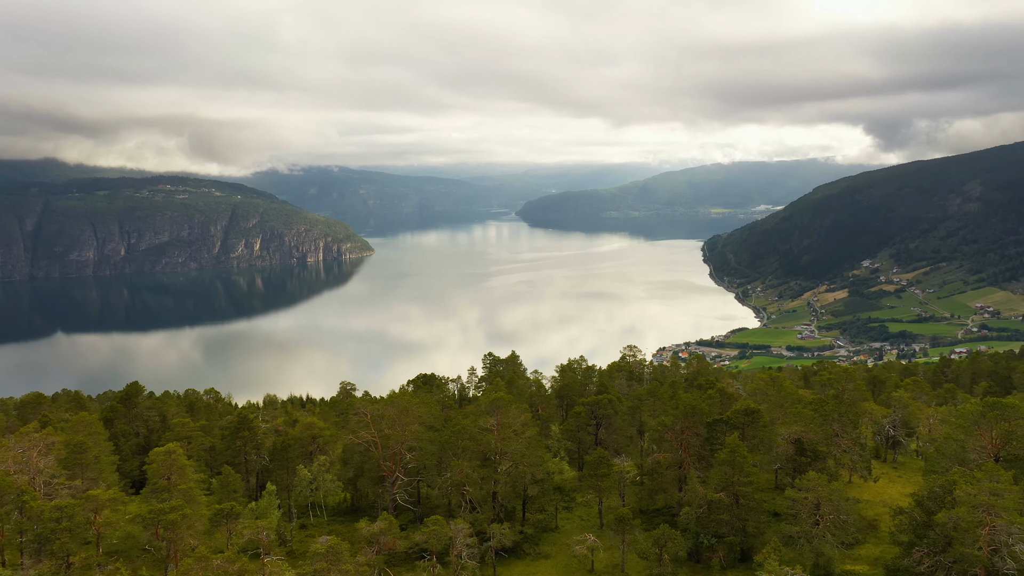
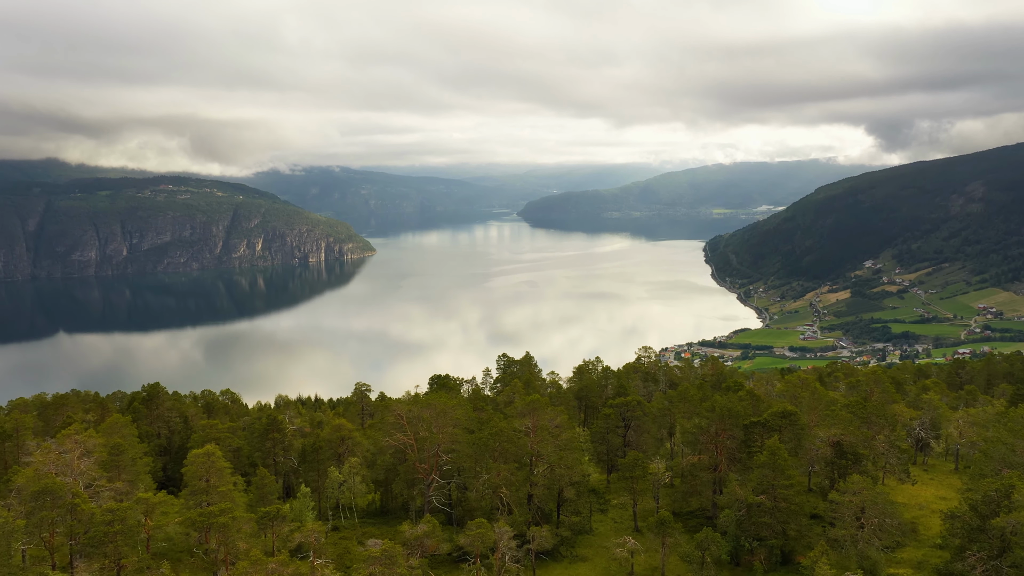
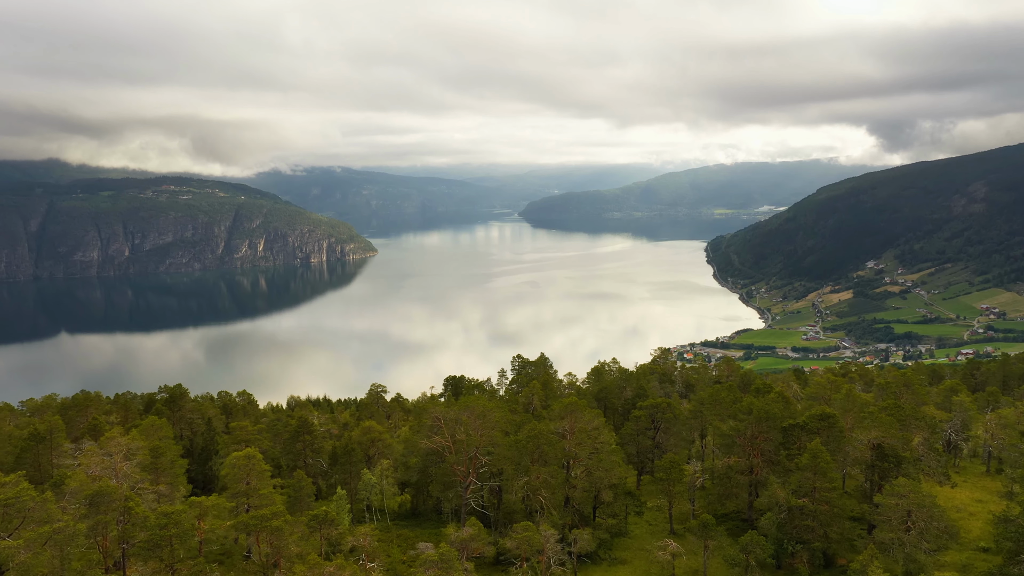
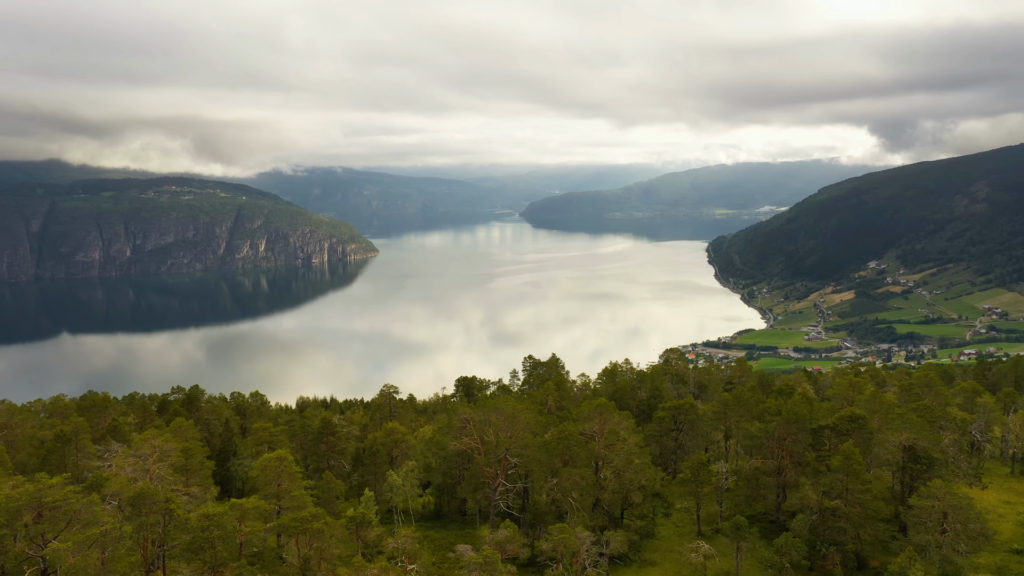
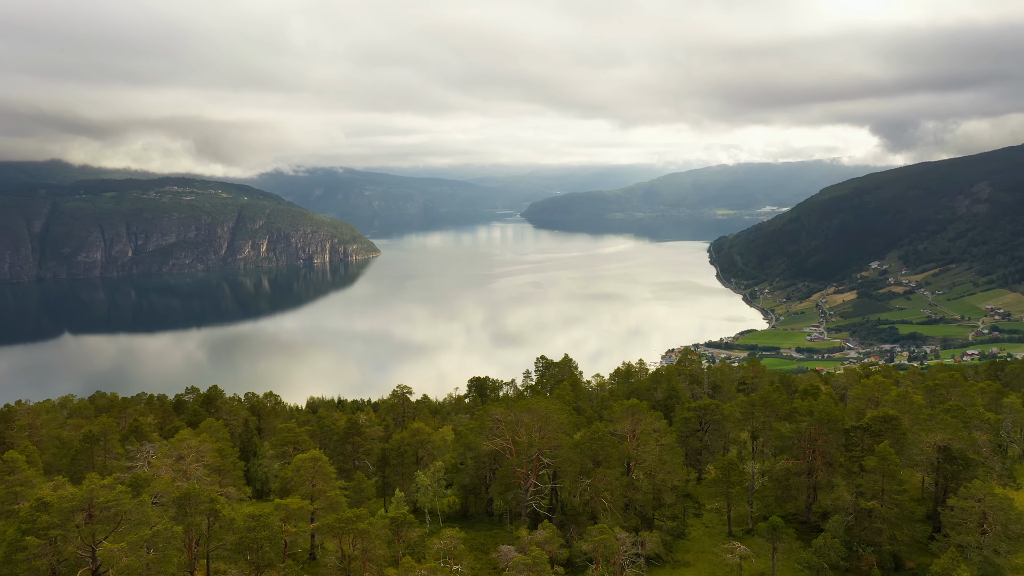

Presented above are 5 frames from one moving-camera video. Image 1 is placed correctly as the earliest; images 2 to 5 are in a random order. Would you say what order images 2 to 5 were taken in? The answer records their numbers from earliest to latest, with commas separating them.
2, 3, 4, 5
